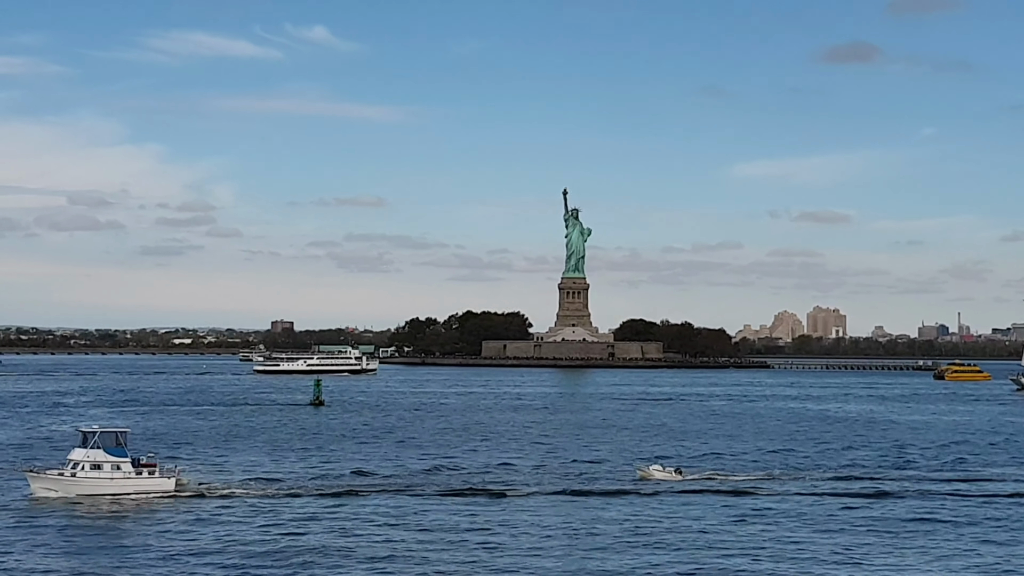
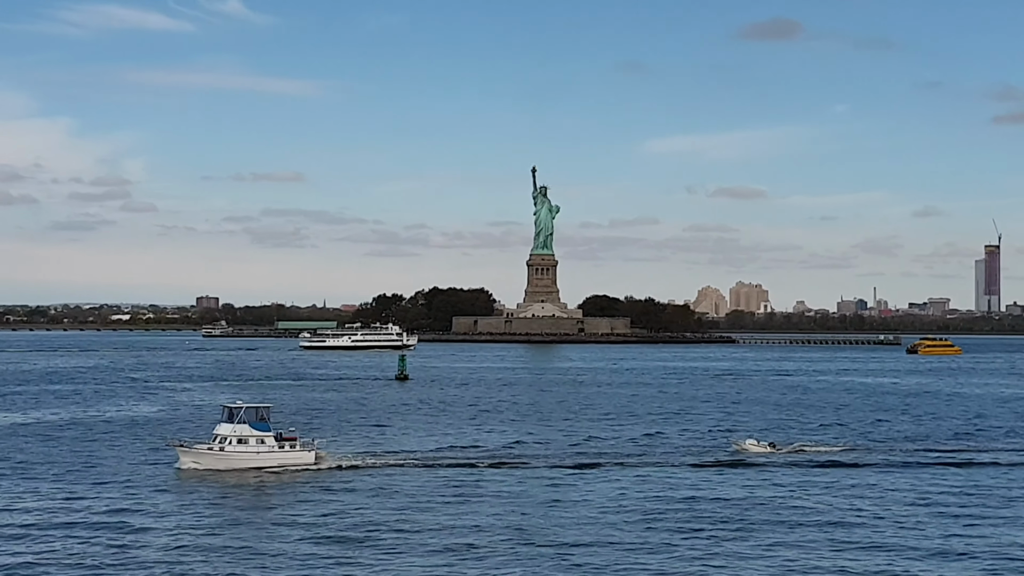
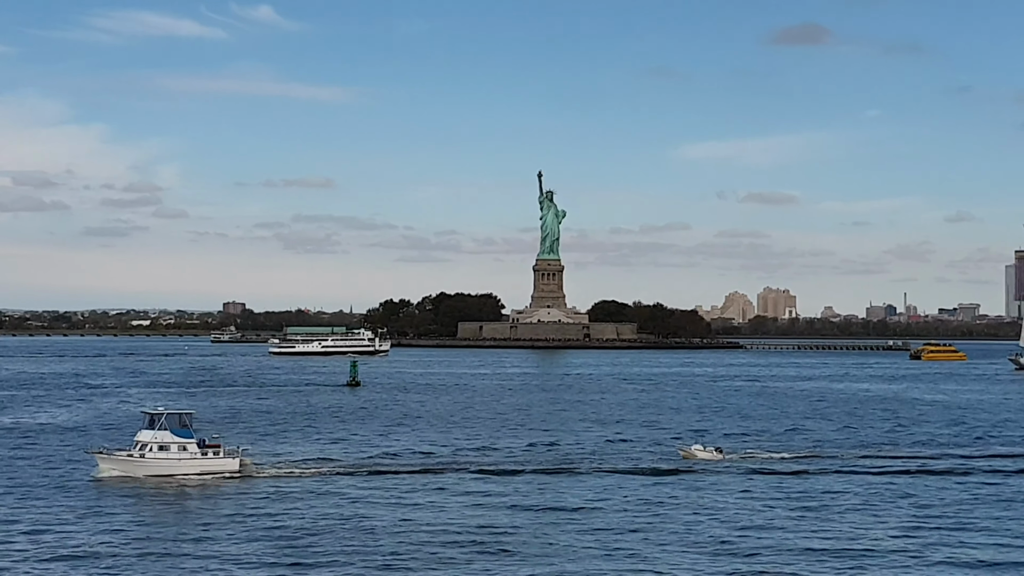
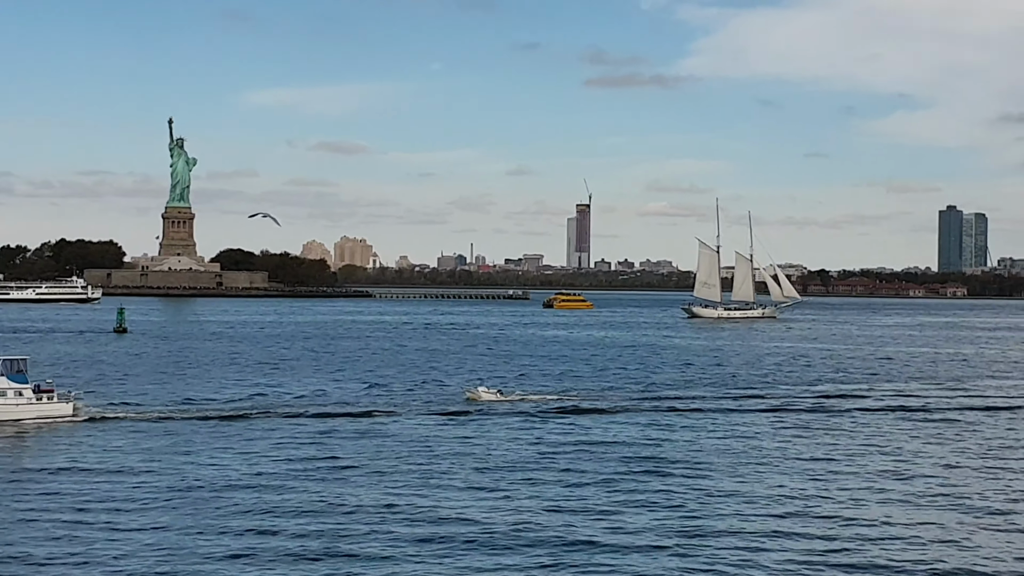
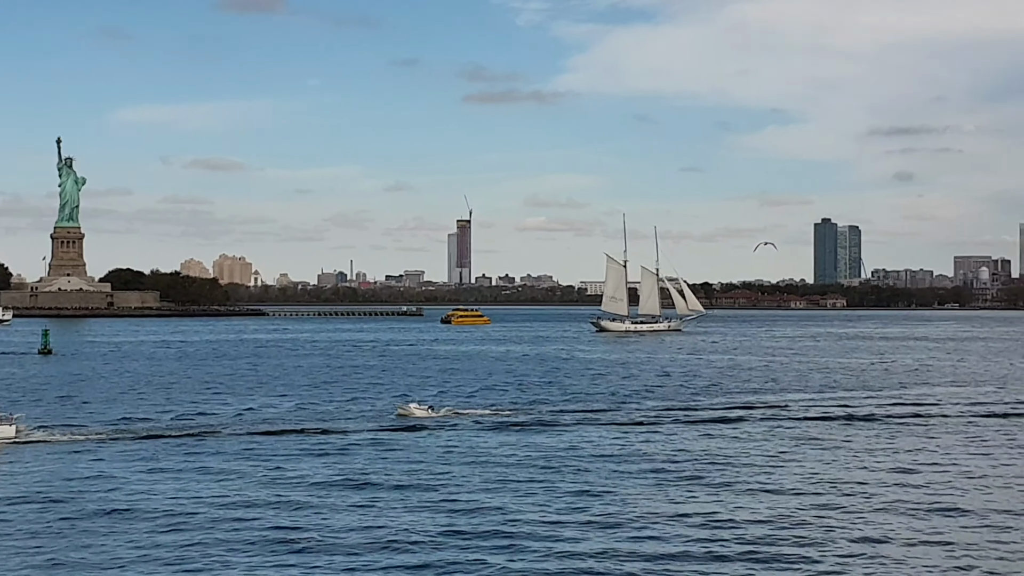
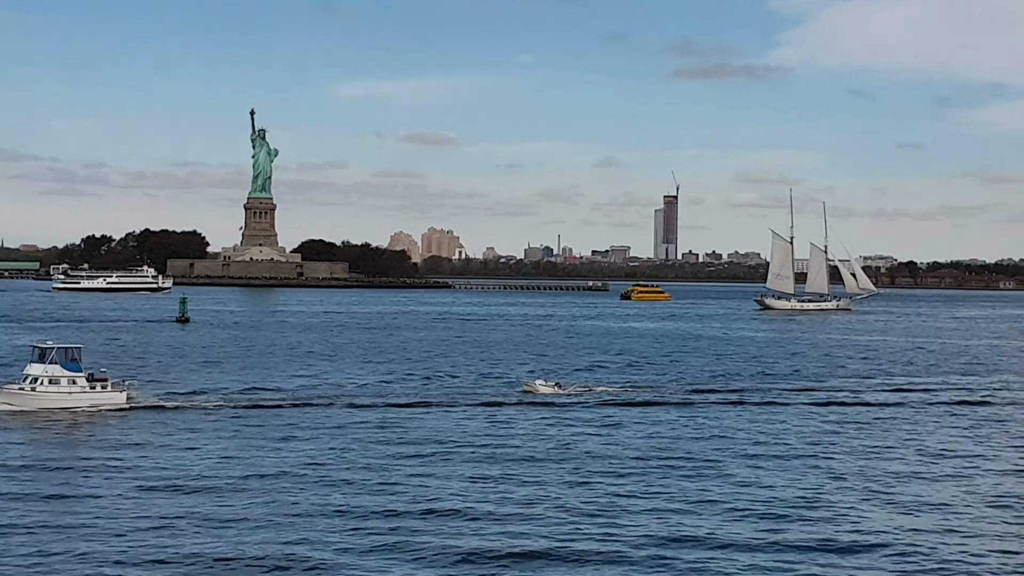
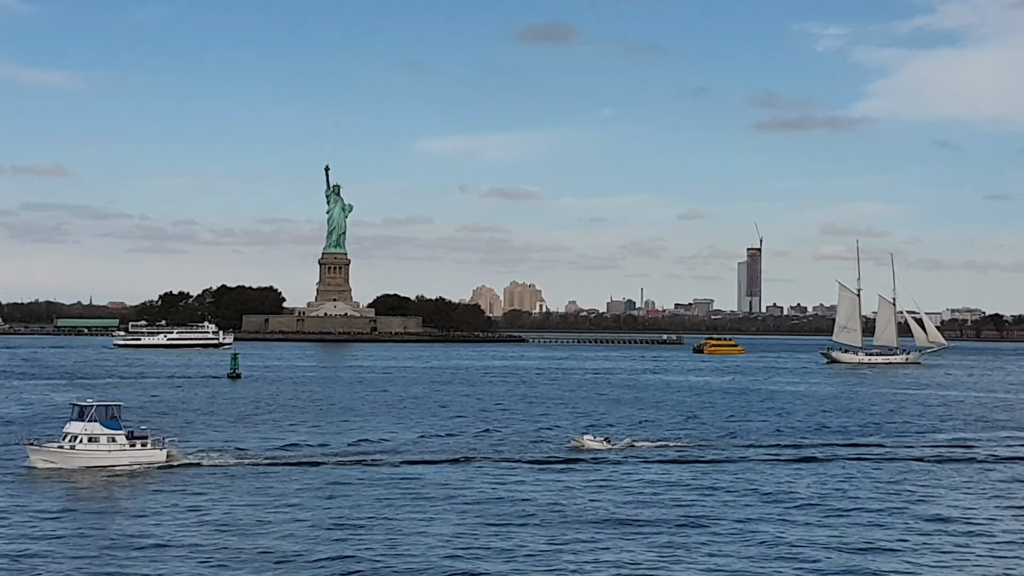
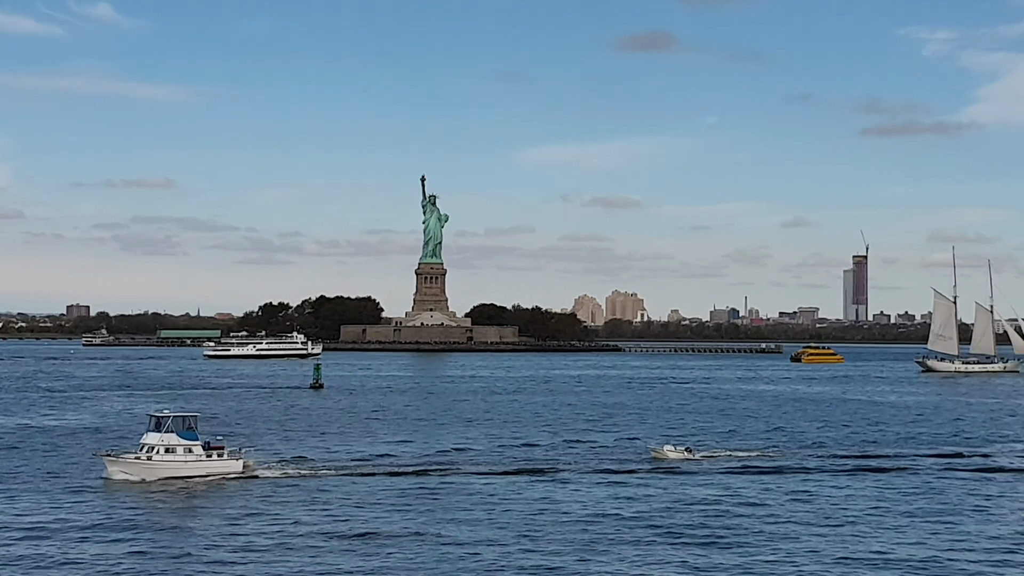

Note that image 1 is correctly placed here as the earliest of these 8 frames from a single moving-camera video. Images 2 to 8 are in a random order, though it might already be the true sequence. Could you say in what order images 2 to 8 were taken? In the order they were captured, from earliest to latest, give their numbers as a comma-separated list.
3, 2, 8, 7, 6, 4, 5
